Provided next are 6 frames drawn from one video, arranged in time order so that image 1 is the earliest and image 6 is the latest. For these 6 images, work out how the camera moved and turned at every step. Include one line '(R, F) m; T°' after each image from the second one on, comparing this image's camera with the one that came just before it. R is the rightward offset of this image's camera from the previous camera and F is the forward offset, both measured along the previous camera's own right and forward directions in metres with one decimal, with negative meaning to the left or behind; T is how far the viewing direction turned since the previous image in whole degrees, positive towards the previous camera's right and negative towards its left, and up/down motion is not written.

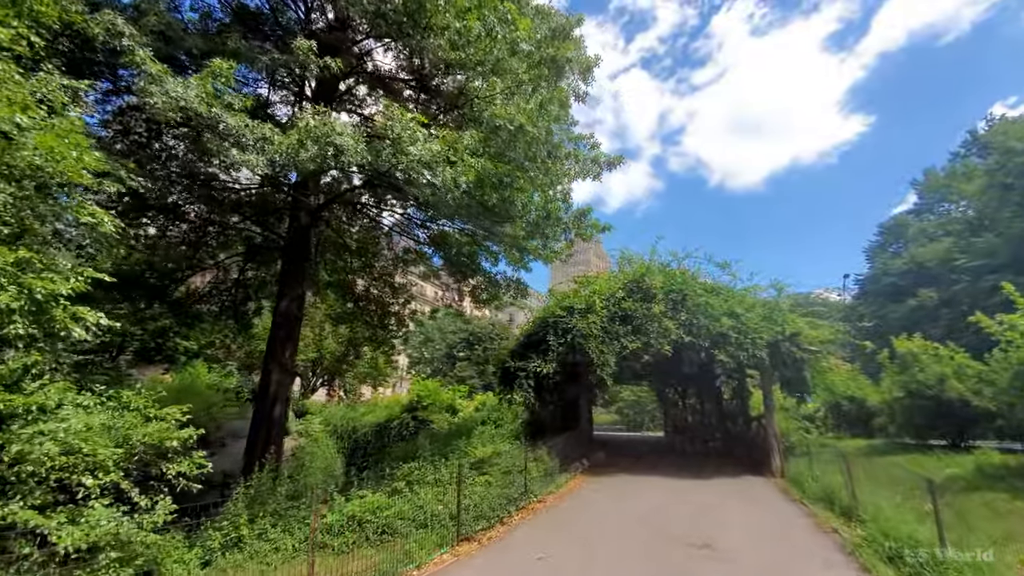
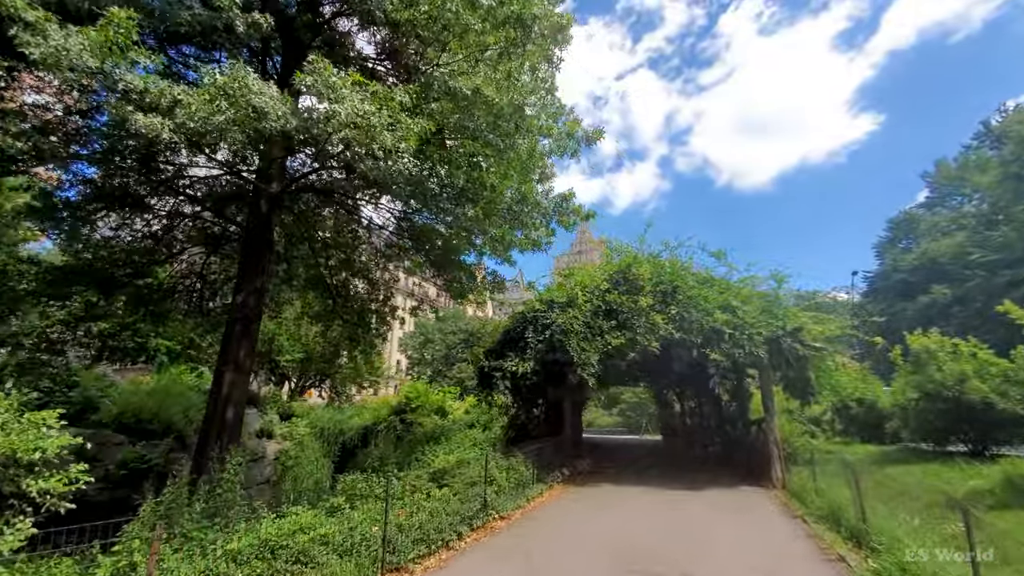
(+0.6, +1.1) m; -1°
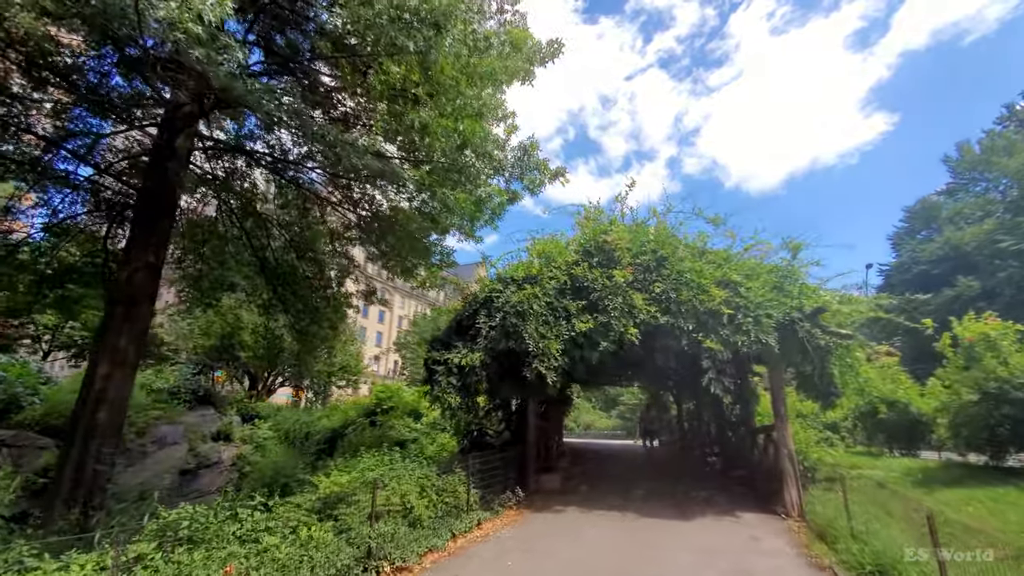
(+1.0, +2.3) m; -1°
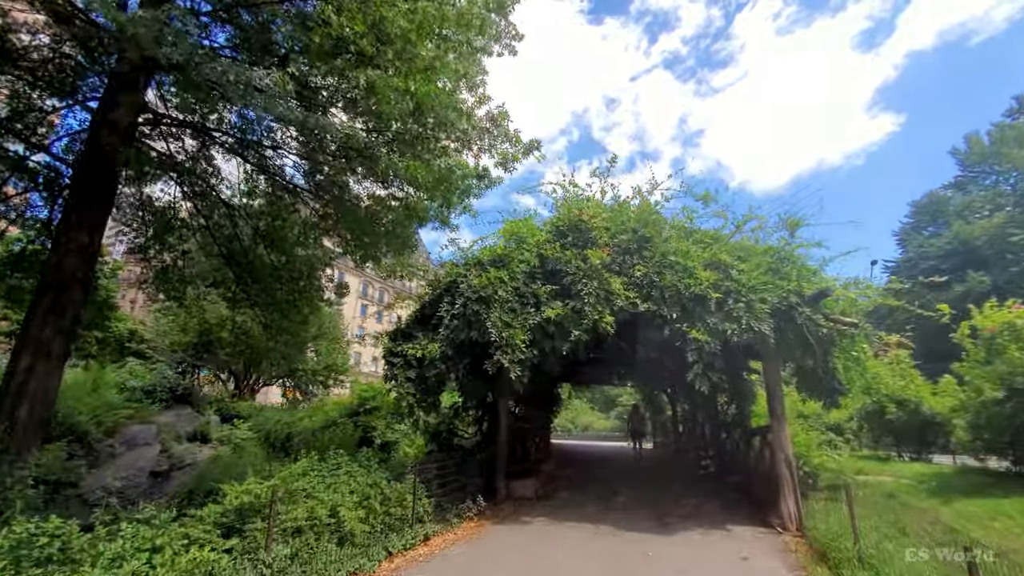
(+0.5, +1.0) m; 0°
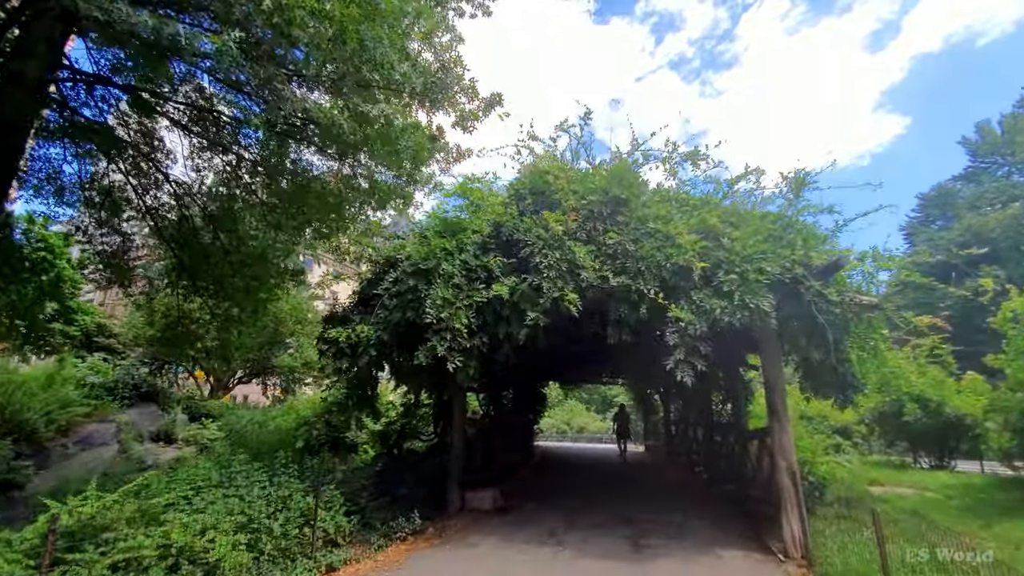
(+0.6, +1.3) m; 0°
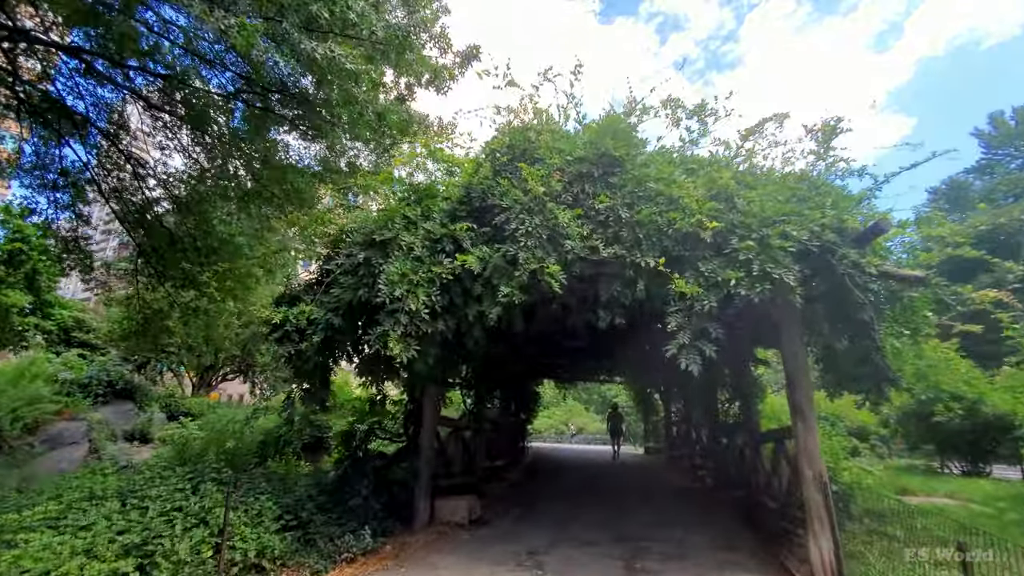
(+0.3, +1.0) m; 0°
